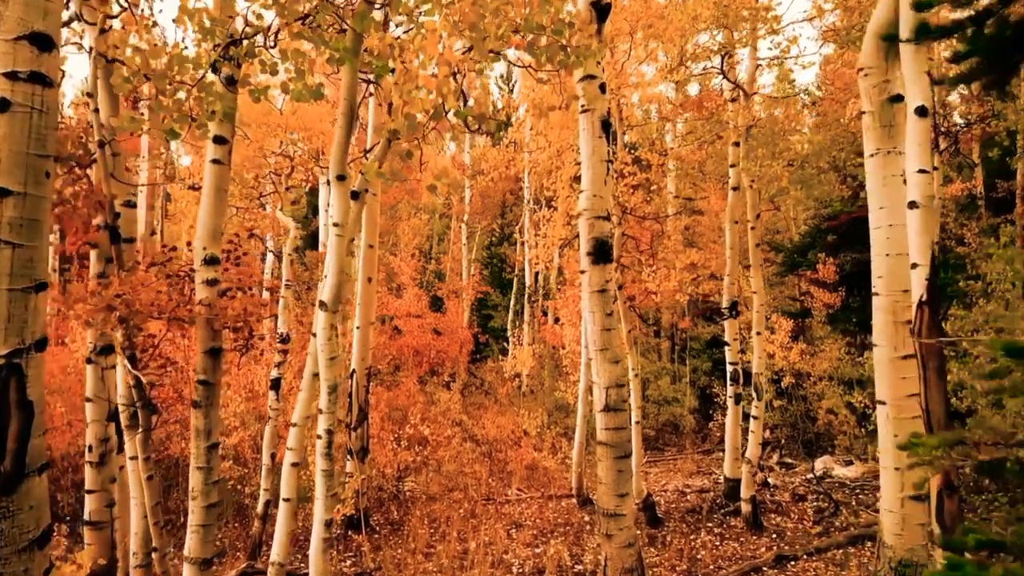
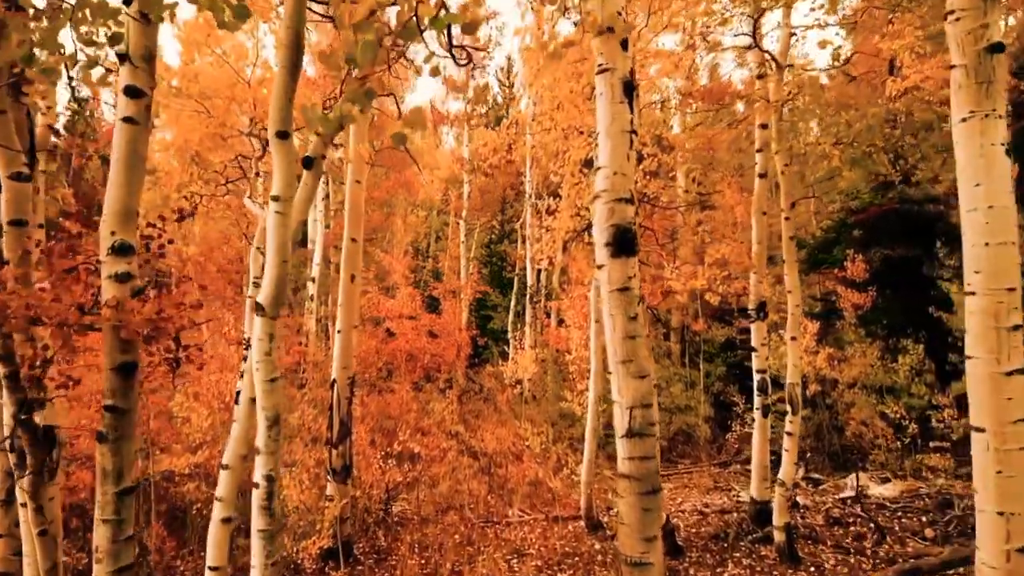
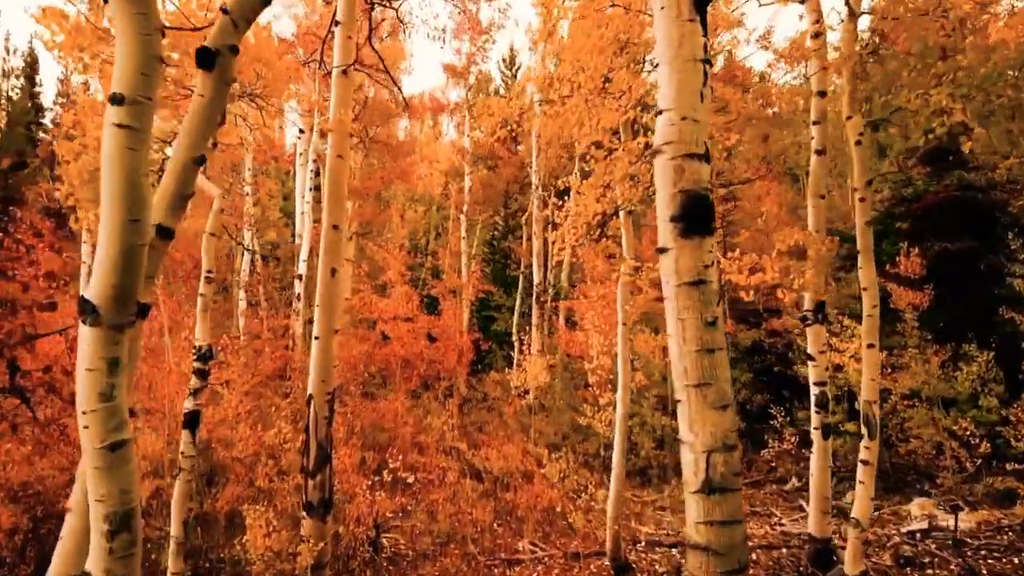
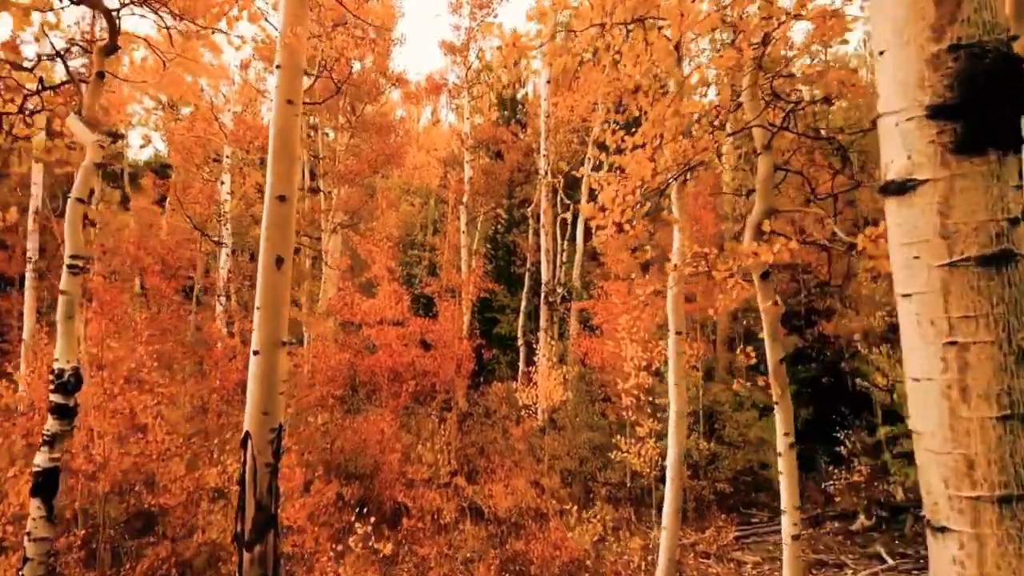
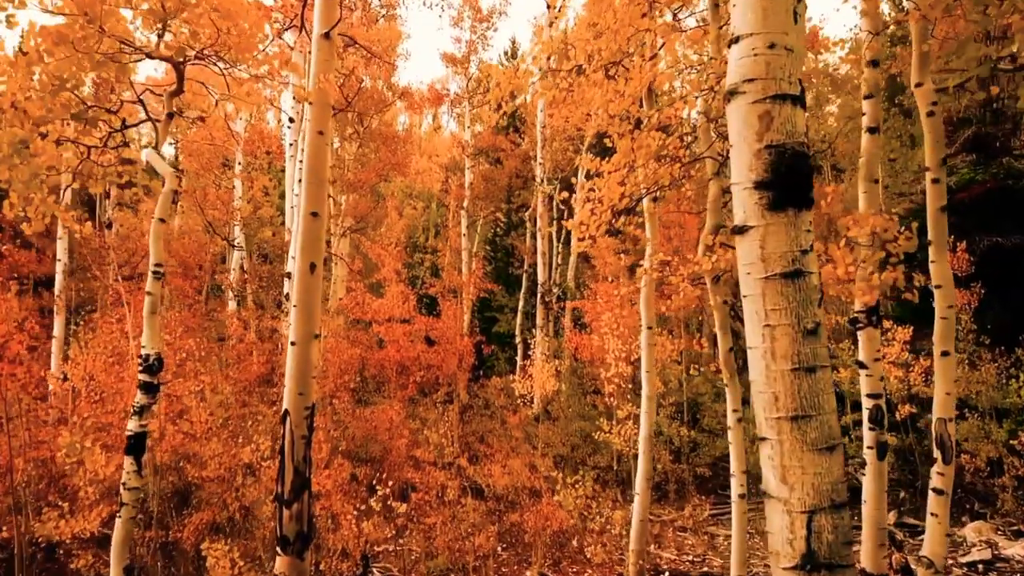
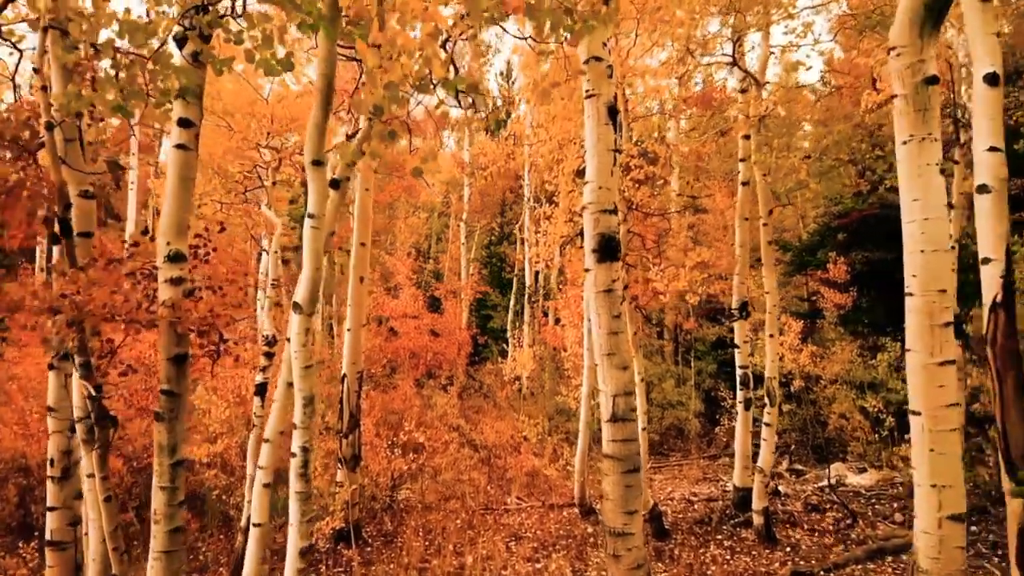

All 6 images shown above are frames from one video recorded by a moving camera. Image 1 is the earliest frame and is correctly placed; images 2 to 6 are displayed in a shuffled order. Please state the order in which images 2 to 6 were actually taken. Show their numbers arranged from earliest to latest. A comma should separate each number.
6, 2, 3, 5, 4
